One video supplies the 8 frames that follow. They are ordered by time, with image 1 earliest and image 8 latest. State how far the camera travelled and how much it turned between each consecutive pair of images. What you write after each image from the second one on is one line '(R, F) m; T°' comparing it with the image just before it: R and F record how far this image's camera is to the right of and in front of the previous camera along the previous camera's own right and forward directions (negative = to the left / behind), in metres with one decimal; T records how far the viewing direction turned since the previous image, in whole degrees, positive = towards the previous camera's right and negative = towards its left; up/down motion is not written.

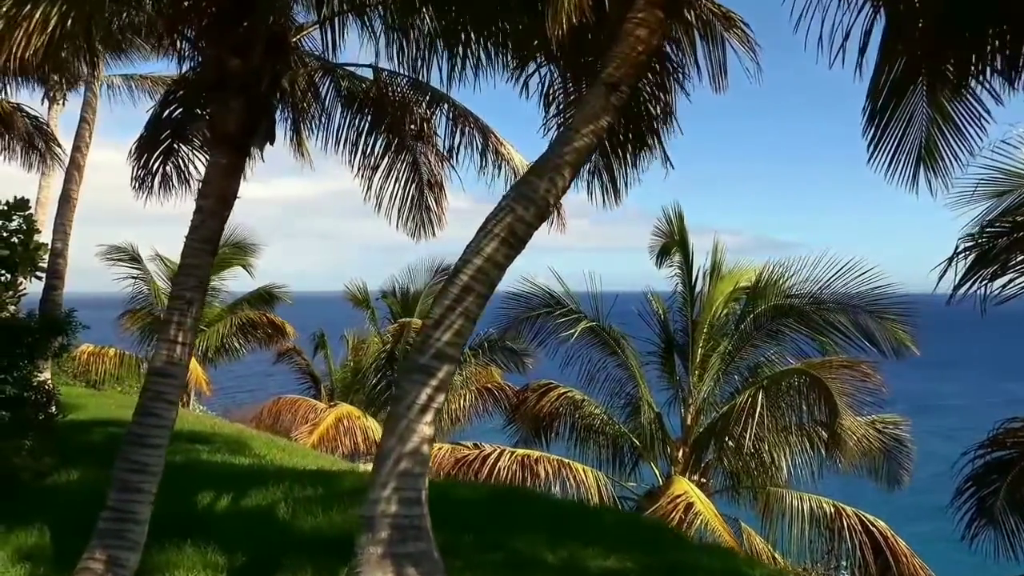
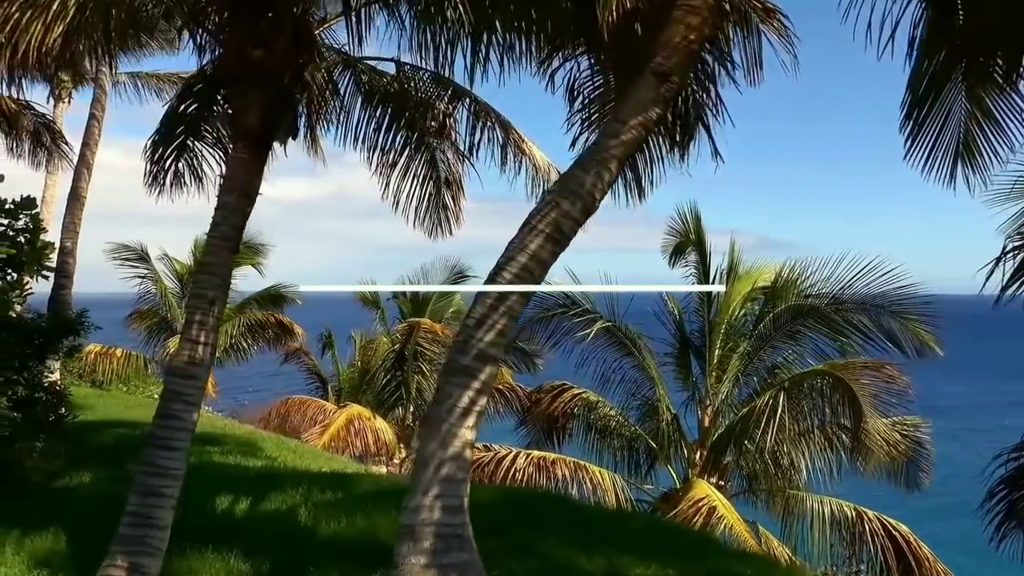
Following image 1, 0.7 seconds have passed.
(-0.2, +0.2) m; 0°
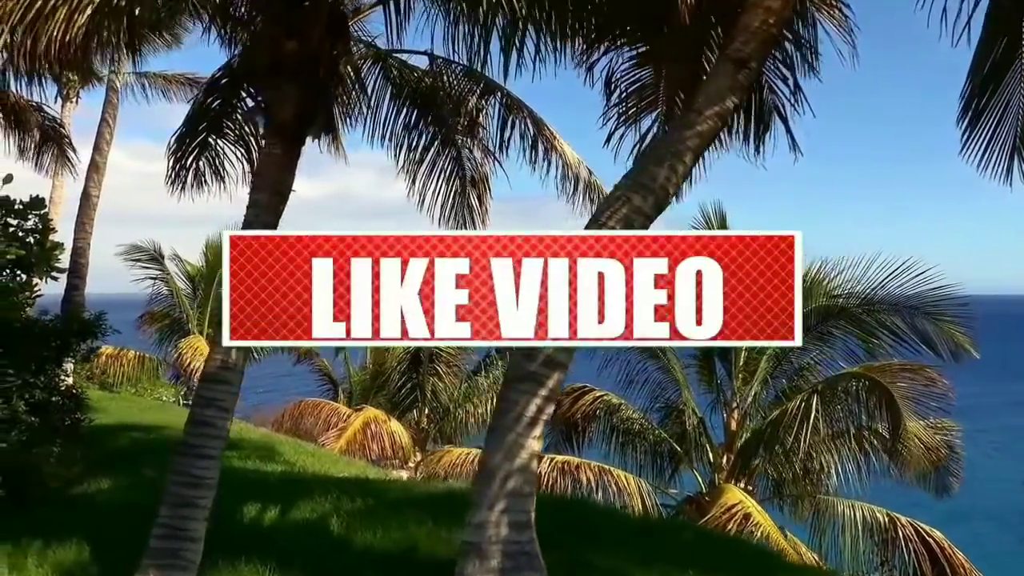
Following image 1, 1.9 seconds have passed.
(-0.3, +0.2) m; 0°
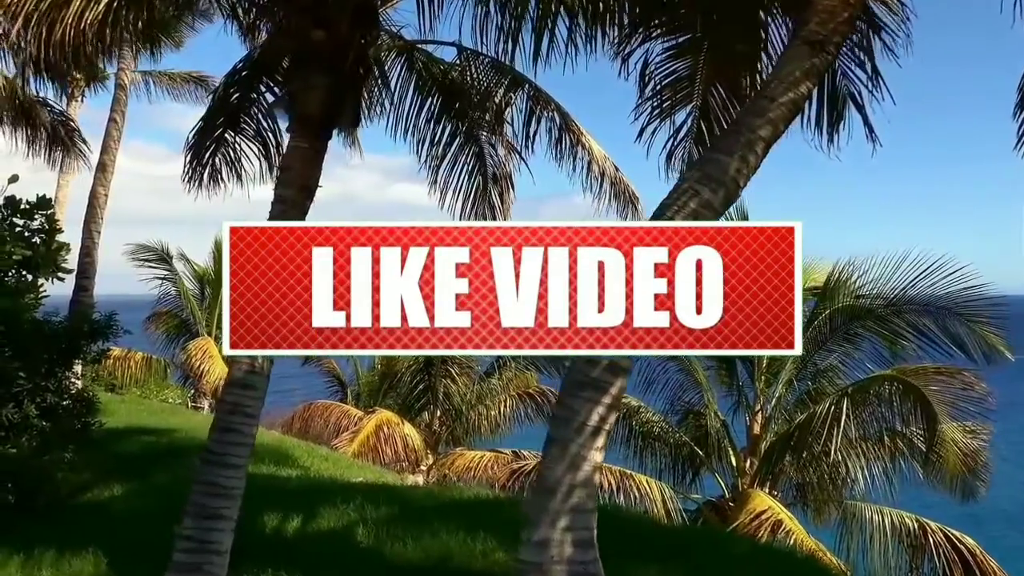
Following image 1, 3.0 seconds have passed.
(-0.2, +0.2) m; 0°
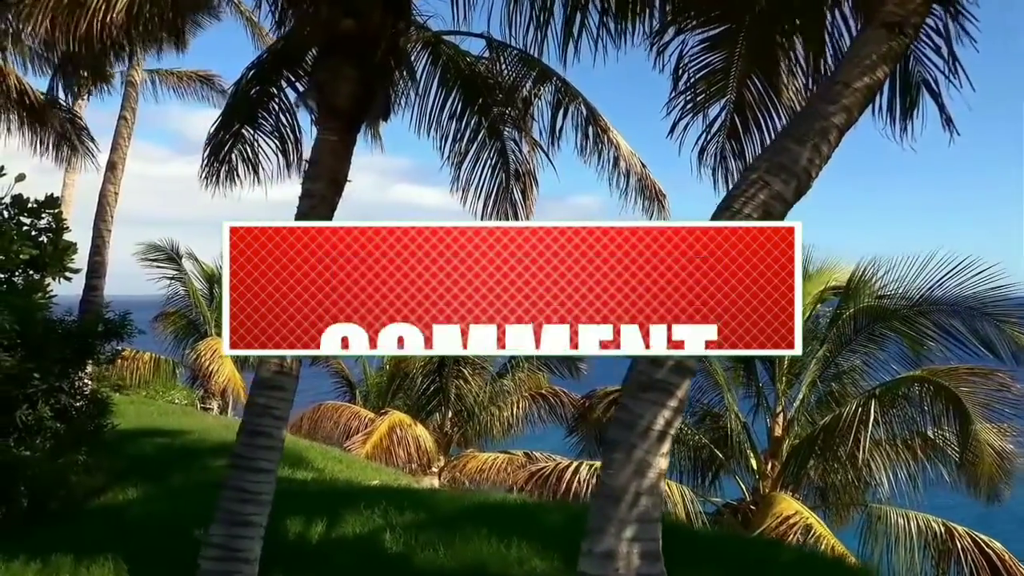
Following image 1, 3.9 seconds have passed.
(-0.2, +0.2) m; 0°
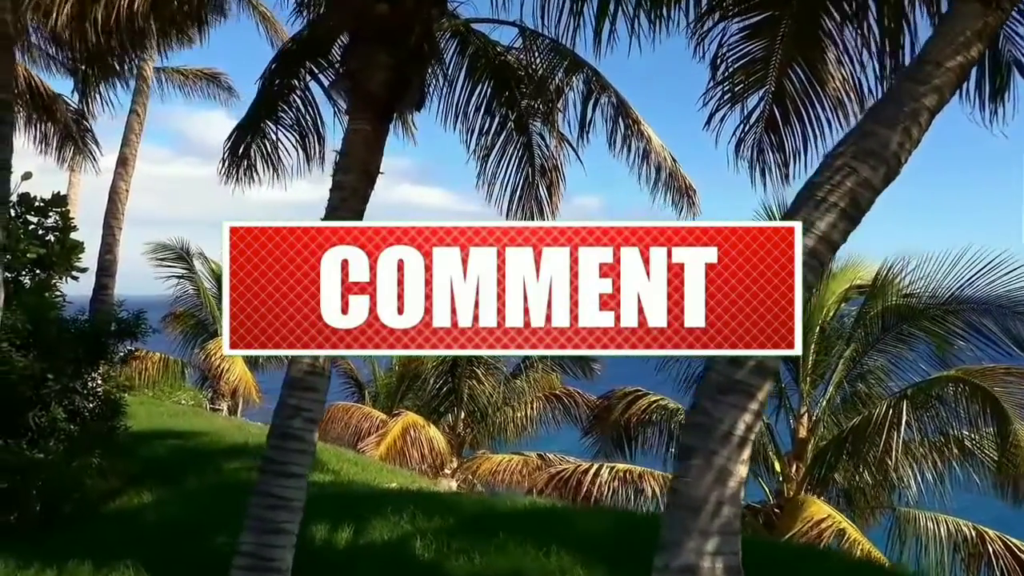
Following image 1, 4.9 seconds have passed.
(-0.2, +0.2) m; 0°
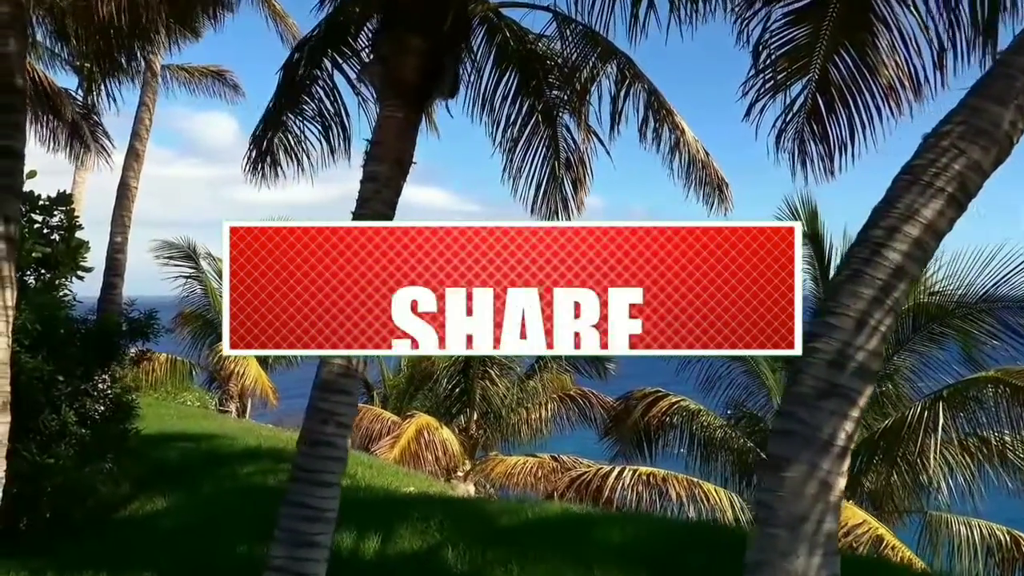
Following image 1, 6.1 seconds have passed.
(-0.2, +0.3) m; 0°
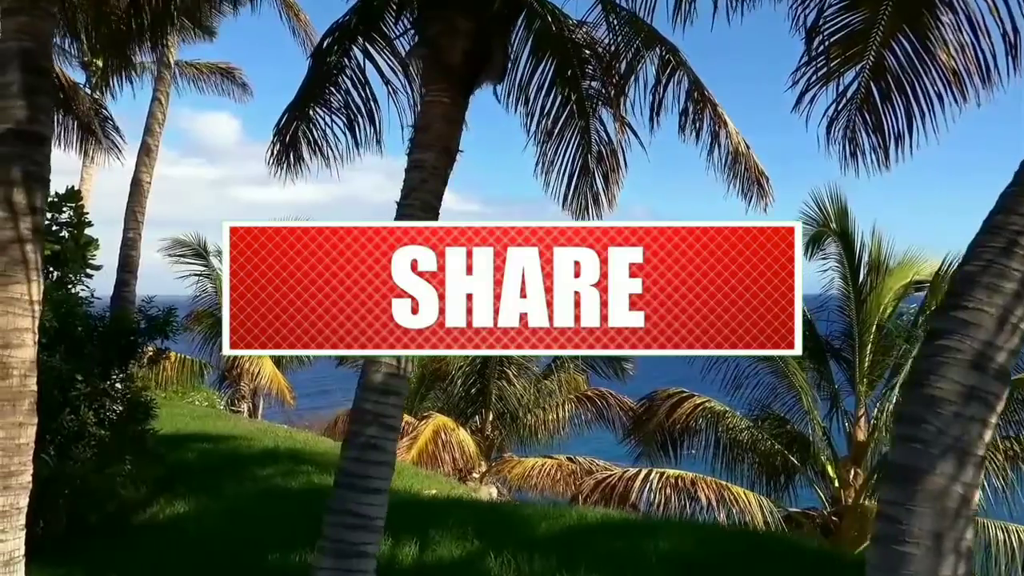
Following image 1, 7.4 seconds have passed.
(-0.3, +0.2) m; 0°
